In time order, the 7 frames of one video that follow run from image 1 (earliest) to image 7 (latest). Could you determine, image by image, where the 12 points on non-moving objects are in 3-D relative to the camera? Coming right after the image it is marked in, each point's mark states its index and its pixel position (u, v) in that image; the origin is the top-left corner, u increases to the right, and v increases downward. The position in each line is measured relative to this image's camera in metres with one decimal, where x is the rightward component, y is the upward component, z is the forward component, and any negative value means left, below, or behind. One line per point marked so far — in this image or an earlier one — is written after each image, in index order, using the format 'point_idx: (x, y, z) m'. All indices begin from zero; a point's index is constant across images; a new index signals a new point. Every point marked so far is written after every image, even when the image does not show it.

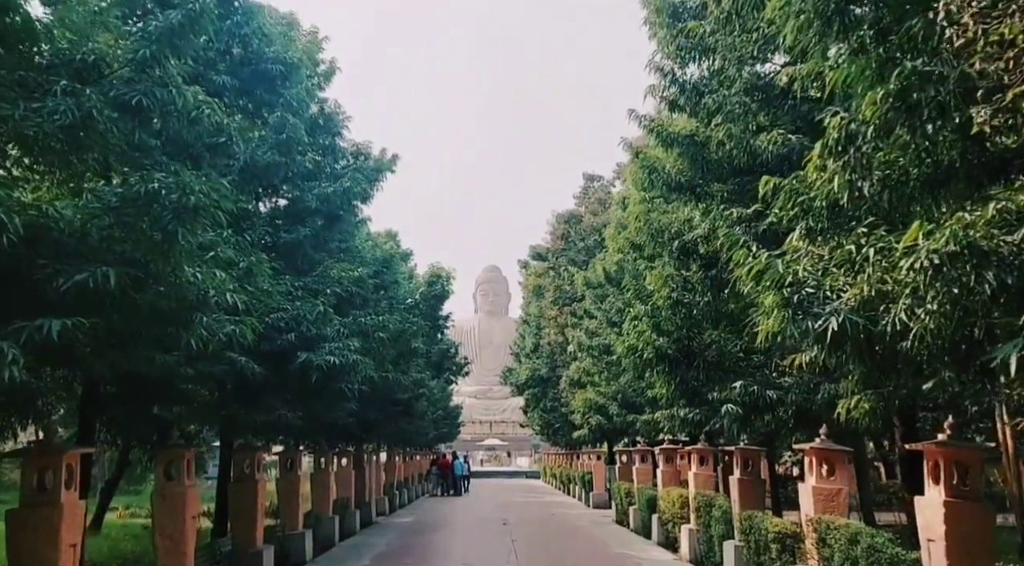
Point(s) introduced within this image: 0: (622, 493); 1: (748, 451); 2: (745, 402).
0: (+2.5, -4.7, +17.6) m
1: (+2.9, -2.1, +9.8) m
2: (+2.5, -1.3, +8.3) m
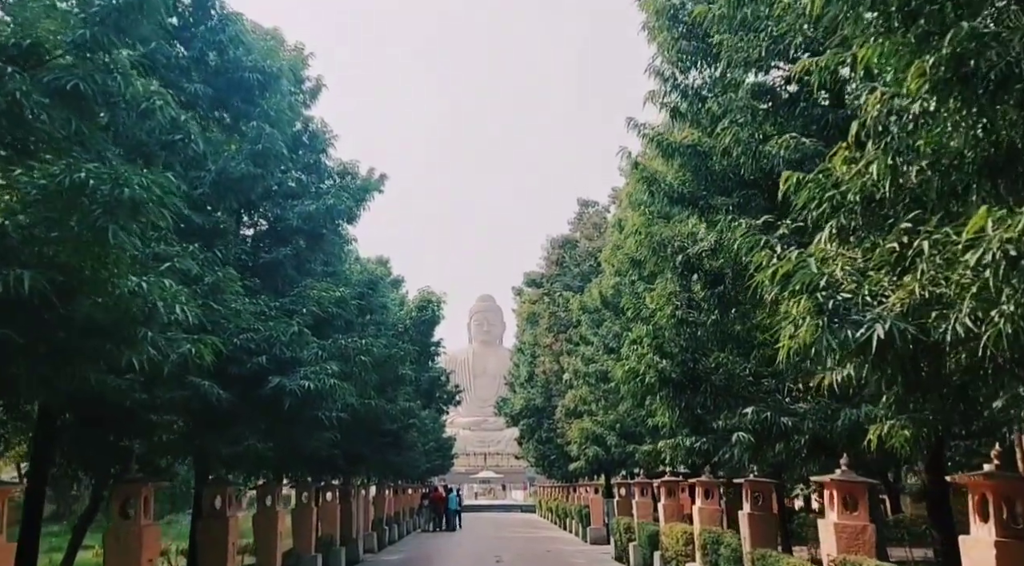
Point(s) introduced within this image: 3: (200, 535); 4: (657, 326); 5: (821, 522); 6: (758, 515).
0: (+2.3, -5.2, +16.8) m
1: (+2.9, -2.3, +9.2) m
2: (+2.4, -1.4, +7.6) m
3: (-3.6, -2.9, +9.1) m
4: (+1.6, -0.5, +8.6) m
5: (+2.8, -2.2, +7.1) m
6: (+2.9, -2.7, +9.1) m
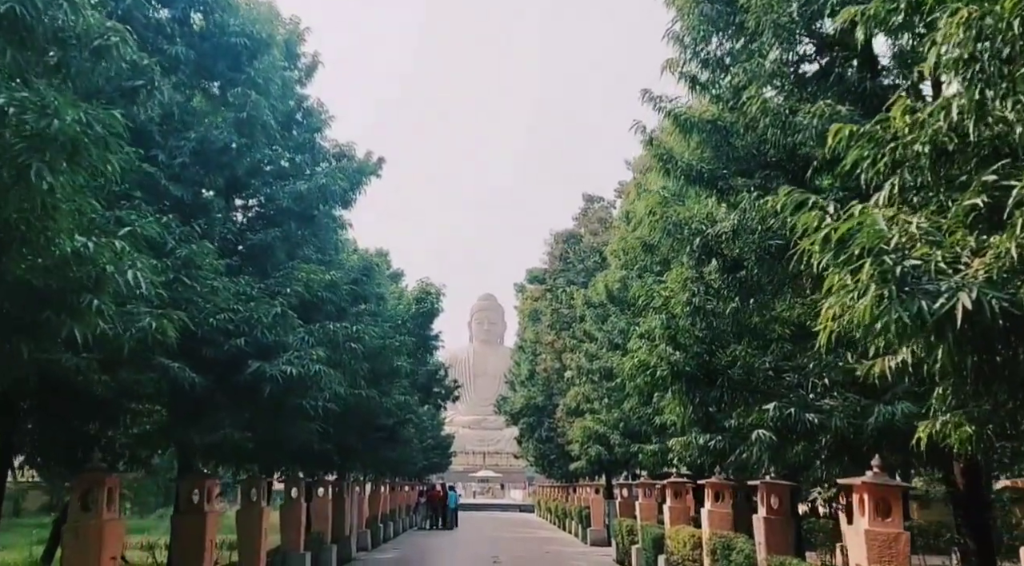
0: (+2.3, -5.1, +16.2) m
1: (+2.8, -2.2, +8.5) m
2: (+2.4, -1.3, +7.0) m
3: (-3.6, -2.7, +8.5) m
4: (+1.6, -0.3, +8.0) m
5: (+2.8, -2.0, +6.5) m
6: (+2.8, -2.6, +8.5) m
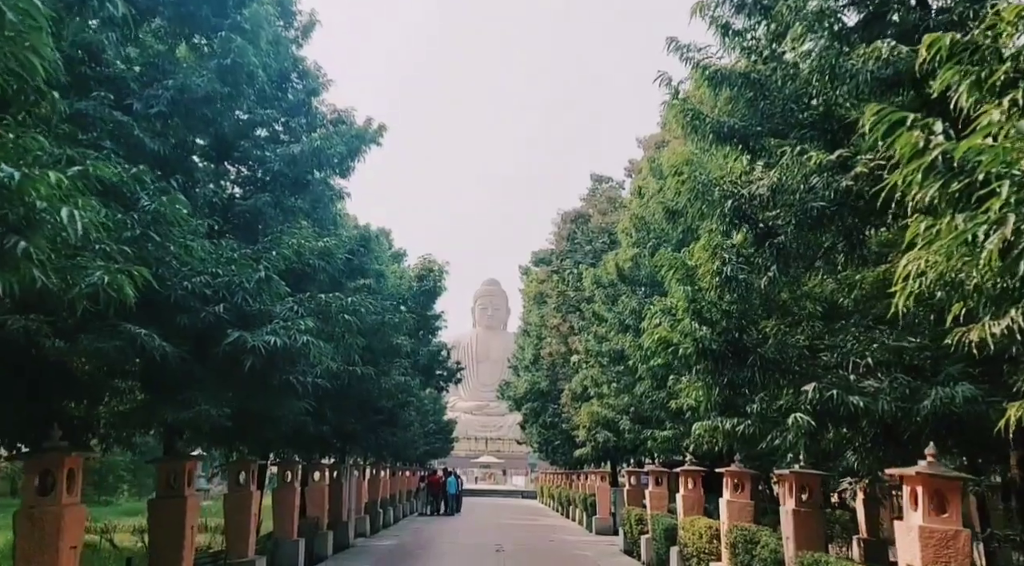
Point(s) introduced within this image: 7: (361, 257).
0: (+2.4, -4.7, +15.6) m
1: (+2.9, -1.9, +7.8) m
2: (+2.4, -1.0, +6.3) m
3: (-3.6, -2.3, +7.8) m
4: (+1.7, 0.0, +7.3) m
5: (+2.8, -1.8, +5.8) m
6: (+2.9, -2.3, +7.8) m
7: (-2.1, +0.4, +11.1) m
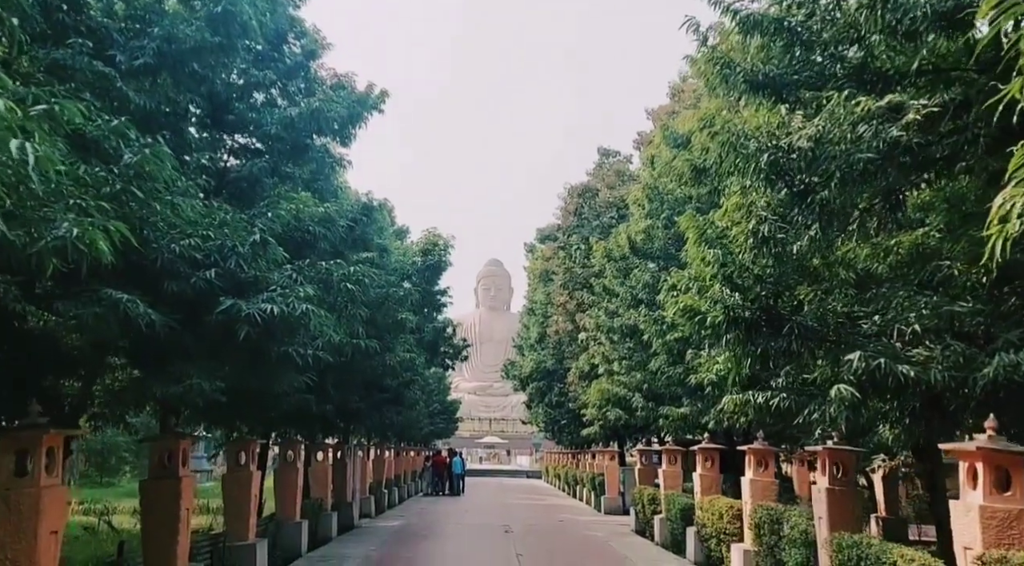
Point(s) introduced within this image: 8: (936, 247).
0: (+2.5, -4.2, +15.1) m
1: (+3.0, -1.6, +7.4) m
2: (+2.6, -0.7, +5.8) m
3: (-3.4, -2.0, +7.3) m
4: (+1.8, +0.3, +6.8) m
5: (+3.0, -1.5, +5.3) m
6: (+3.0, -1.9, +7.3) m
7: (-2.0, +0.8, +10.6) m
8: (+3.5, +0.3, +6.6) m
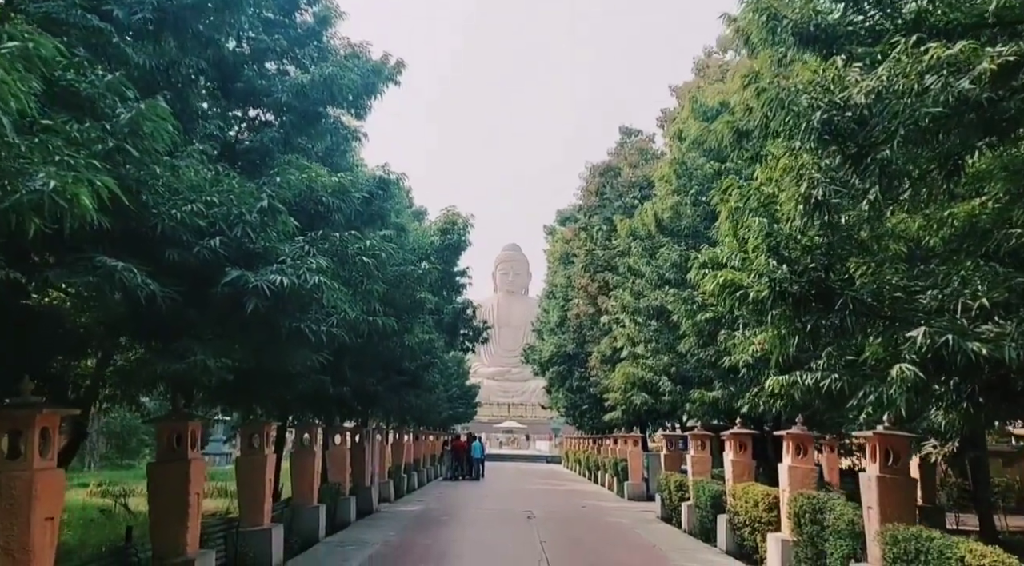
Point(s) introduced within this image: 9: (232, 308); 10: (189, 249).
0: (+3.0, -3.8, +14.7) m
1: (+3.3, -1.3, +6.8) m
2: (+2.8, -0.5, +5.3) m
3: (-3.2, -1.8, +7.0) m
4: (+2.1, +0.5, +6.3) m
5: (+3.2, -1.3, +4.8) m
6: (+3.3, -1.7, +6.8) m
7: (-1.7, +1.0, +10.1) m
8: (+3.7, +0.5, +6.0) m
9: (-2.0, -0.2, +5.6) m
10: (-2.1, +0.2, +5.2) m
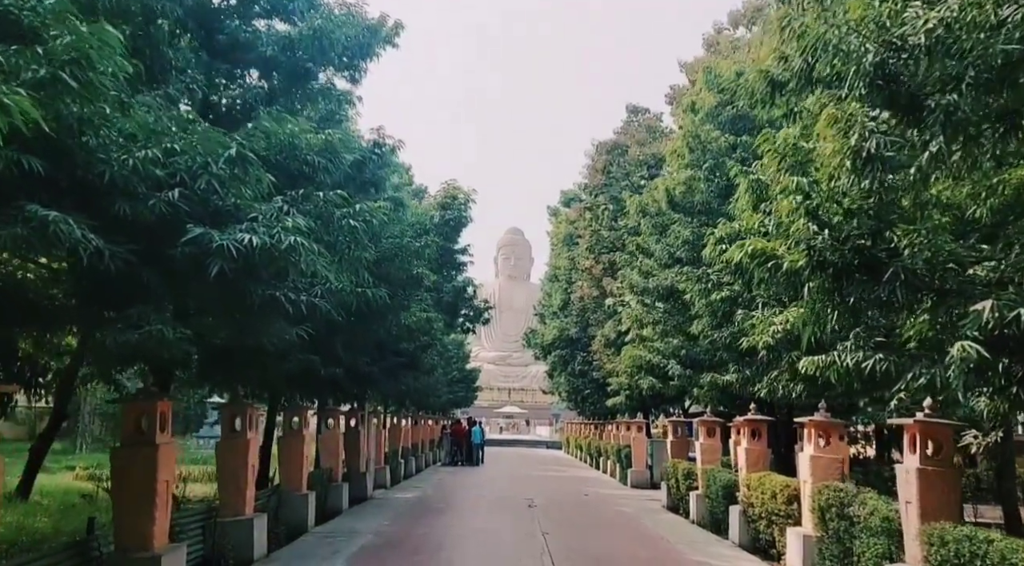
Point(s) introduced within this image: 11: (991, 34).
0: (+3.0, -3.4, +14.1) m
1: (+3.3, -1.1, +6.2) m
2: (+2.8, -0.3, +4.6) m
3: (-3.2, -1.5, +6.3) m
4: (+2.1, +0.7, +5.6) m
5: (+3.2, -1.1, +4.1) m
6: (+3.3, -1.5, +6.1) m
7: (-1.6, +1.4, +9.4) m
8: (+3.7, +0.7, +5.3) m
9: (-2.0, +0.1, +4.9) m
10: (-2.1, +0.5, +4.5) m
11: (+2.6, +1.4, +4.2) m
